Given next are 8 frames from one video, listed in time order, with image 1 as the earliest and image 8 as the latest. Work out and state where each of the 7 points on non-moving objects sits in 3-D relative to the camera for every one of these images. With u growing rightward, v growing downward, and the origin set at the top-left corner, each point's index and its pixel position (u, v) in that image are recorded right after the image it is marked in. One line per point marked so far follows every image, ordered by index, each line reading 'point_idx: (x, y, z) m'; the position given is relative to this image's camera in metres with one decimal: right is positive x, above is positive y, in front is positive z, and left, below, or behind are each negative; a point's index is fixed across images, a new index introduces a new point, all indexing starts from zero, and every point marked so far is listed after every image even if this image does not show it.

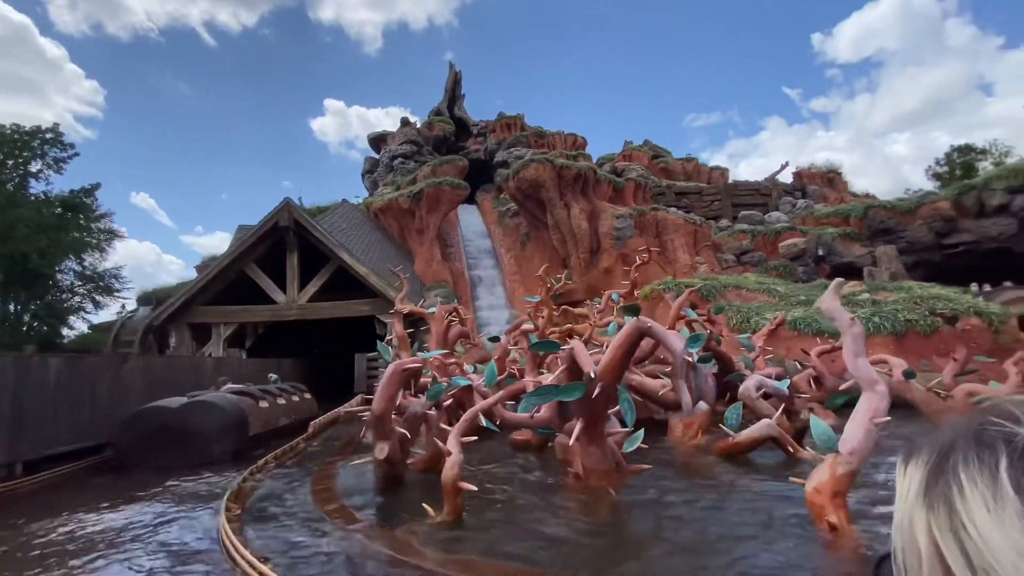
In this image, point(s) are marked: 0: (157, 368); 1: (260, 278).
0: (-5.9, -1.4, +8.0) m
1: (-7.5, +0.3, +14.2) m
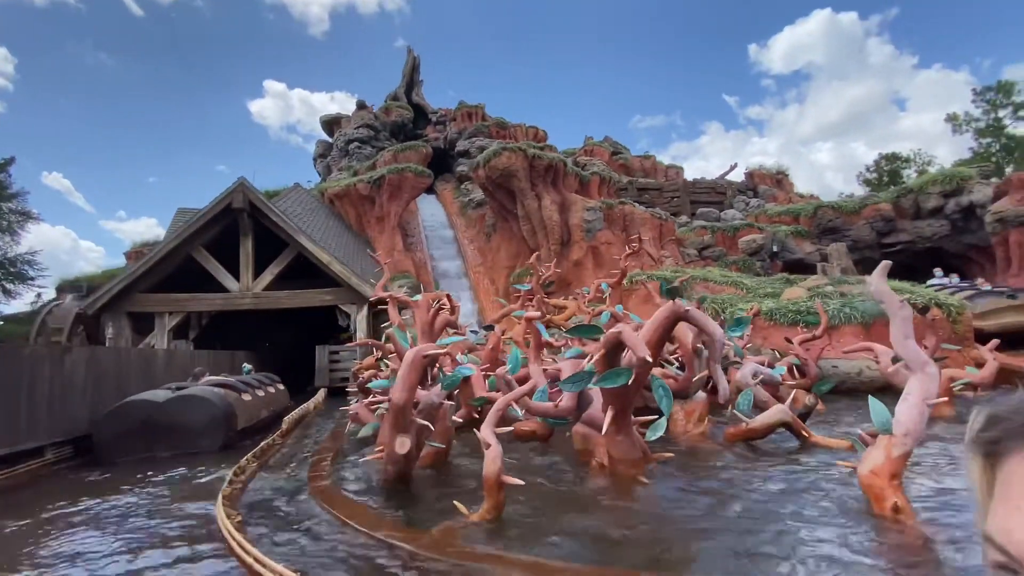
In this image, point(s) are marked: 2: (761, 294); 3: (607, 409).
0: (-6.1, -1.1, +7.1) m
1: (-8.2, +0.7, +13.1) m
2: (+6.2, -0.1, +11.9) m
3: (+0.8, -1.1, +4.2) m
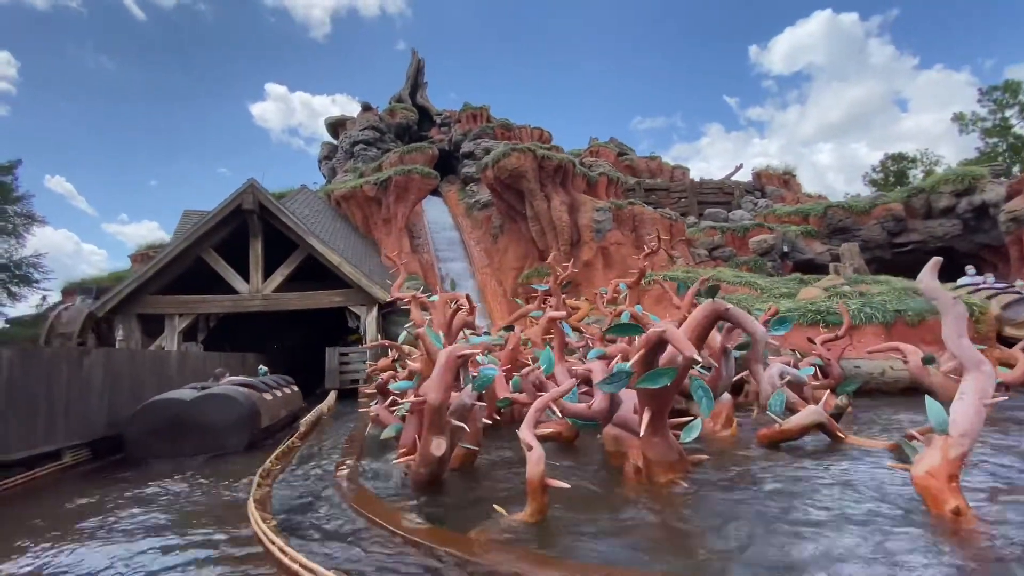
0: (-5.8, -1.1, +7.0) m
1: (-7.9, +0.6, +13.0) m
2: (+6.5, -0.1, +11.8) m
3: (+1.1, -1.1, +4.1) m
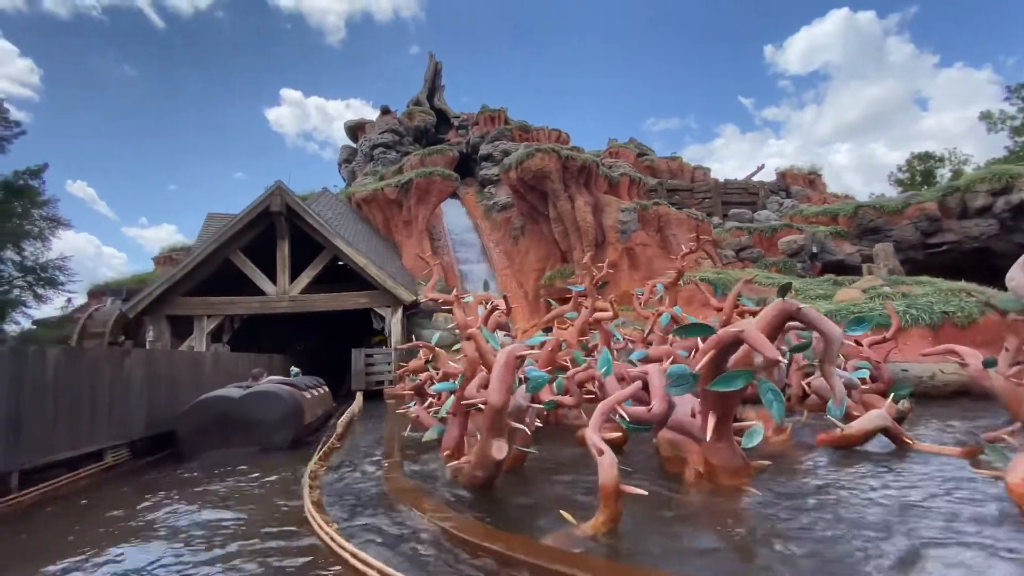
0: (-5.2, -1.1, +7.1) m
1: (-7.2, +0.6, +13.1) m
2: (+7.2, -0.2, +11.5) m
3: (+1.6, -1.1, +4.0) m
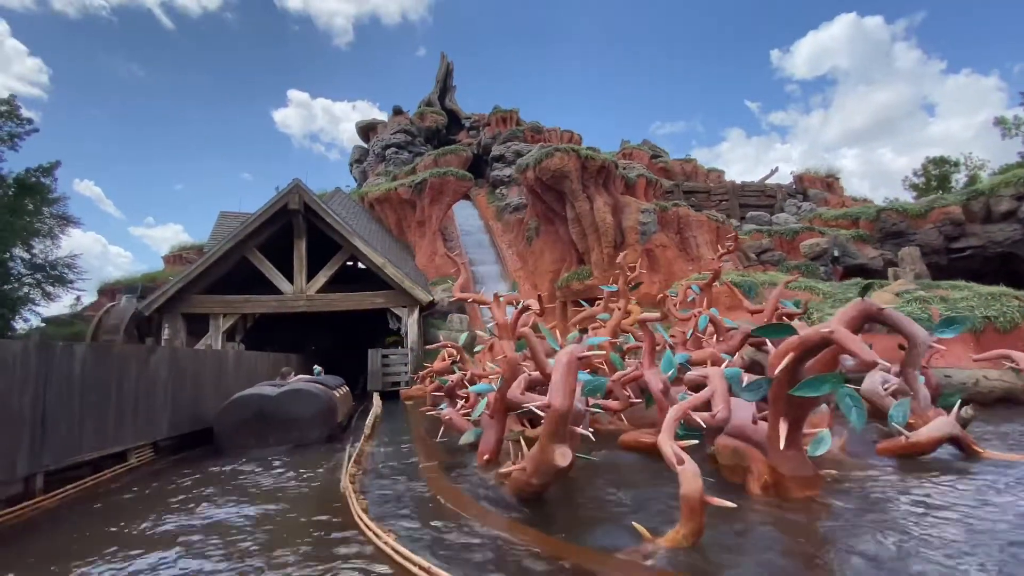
0: (-4.7, -1.1, +6.9) m
1: (-6.7, +0.6, +12.9) m
2: (+7.7, -0.3, +11.3) m
3: (+2.1, -1.0, +3.7) m
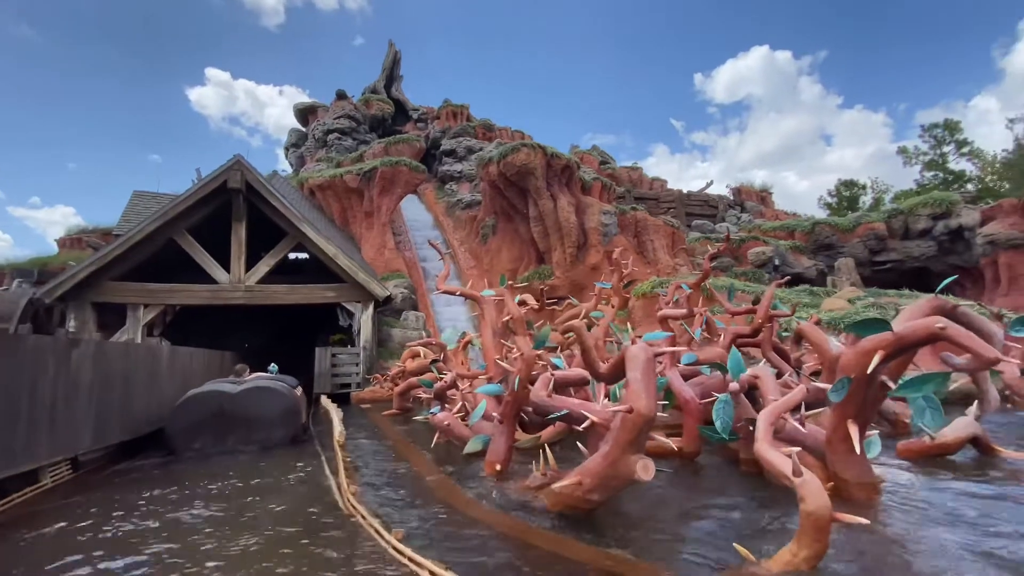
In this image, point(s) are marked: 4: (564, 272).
0: (-4.7, -0.8, +5.7) m
1: (-7.5, +0.9, +11.4) m
2: (+6.9, -0.4, +11.7) m
3: (+2.4, -1.0, +3.5) m
4: (+1.7, +0.5, +15.4) m
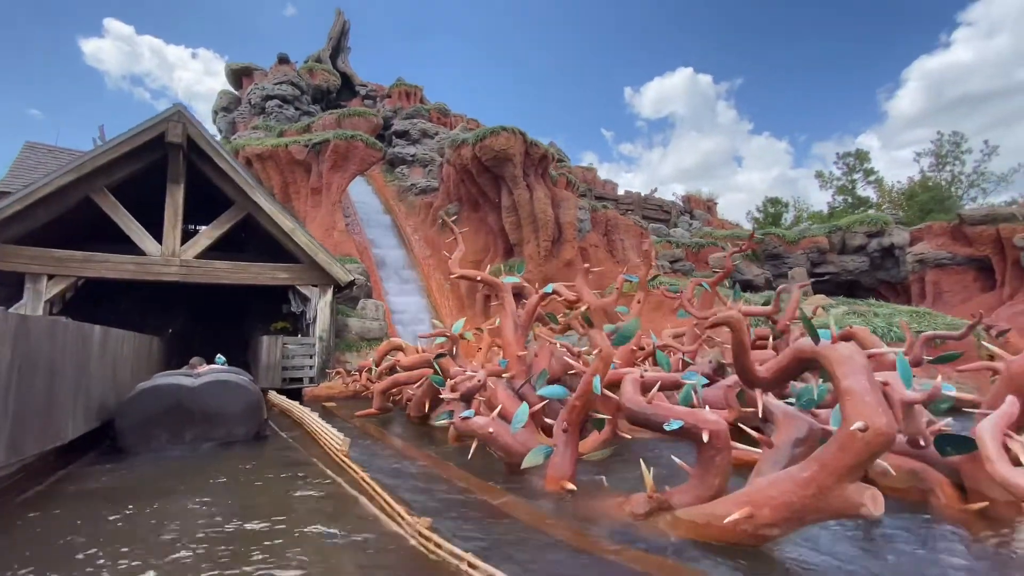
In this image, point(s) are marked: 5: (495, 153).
0: (-4.1, -0.4, +4.2) m
1: (-7.6, +1.5, +9.4) m
2: (+6.5, -0.5, +12.0) m
3: (+3.3, -1.0, +3.2) m
4: (+0.7, +0.7, +14.8) m
5: (-0.6, +4.0, +14.3) m
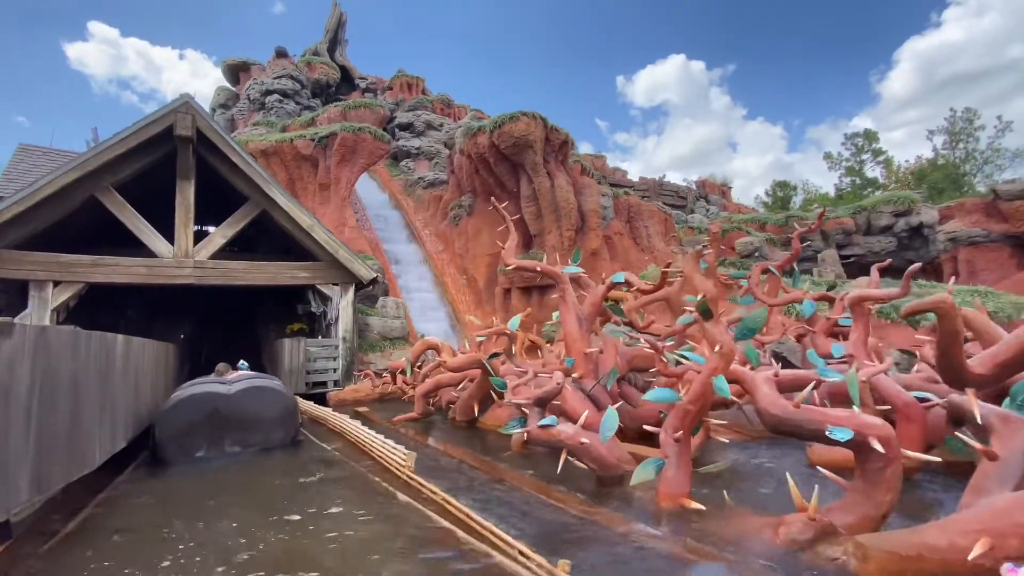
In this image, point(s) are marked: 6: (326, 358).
0: (-3.4, -0.5, +3.6) m
1: (-7.0, +1.4, +8.7) m
2: (+7.2, -0.1, +11.4) m
3: (+4.0, -0.8, +2.6) m
4: (+1.4, +0.9, +14.2) m
5: (0.0, +4.2, +13.7) m
6: (-4.0, -1.5, +10.5) m
